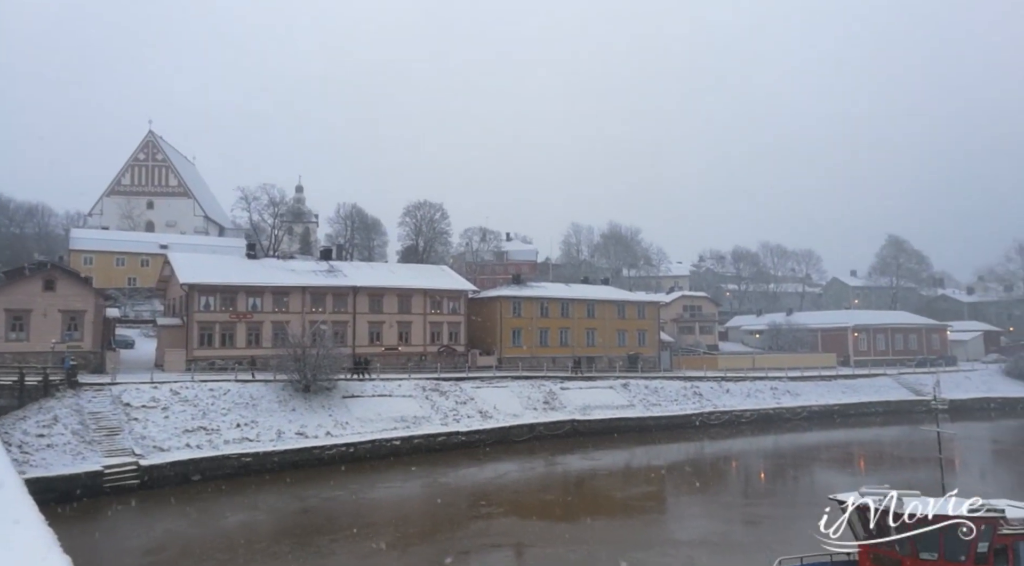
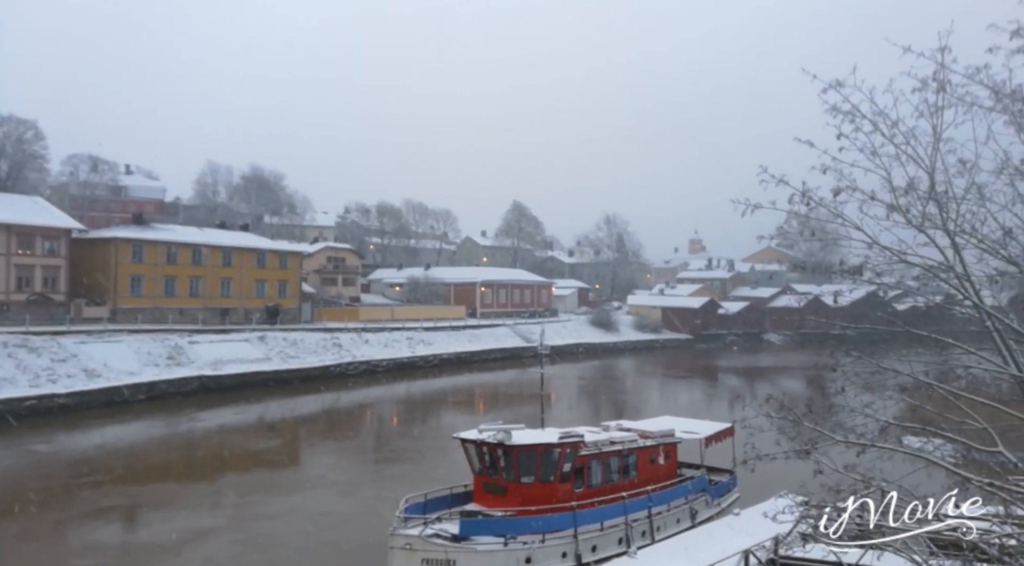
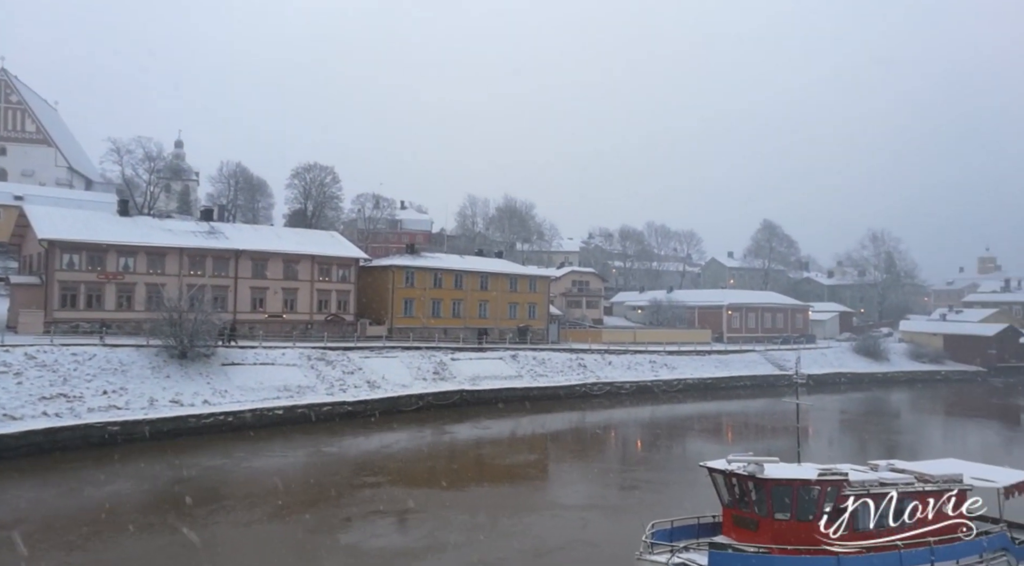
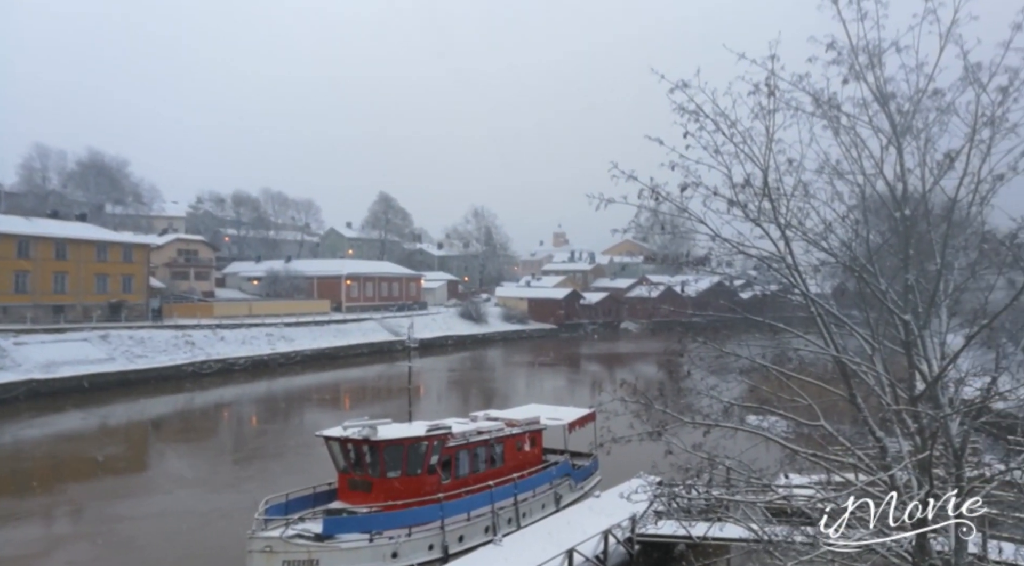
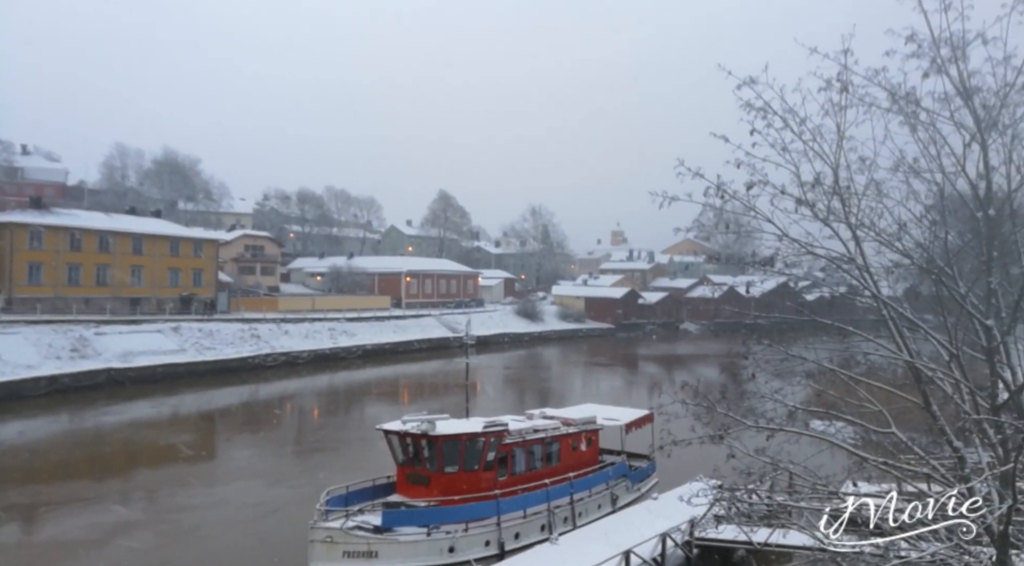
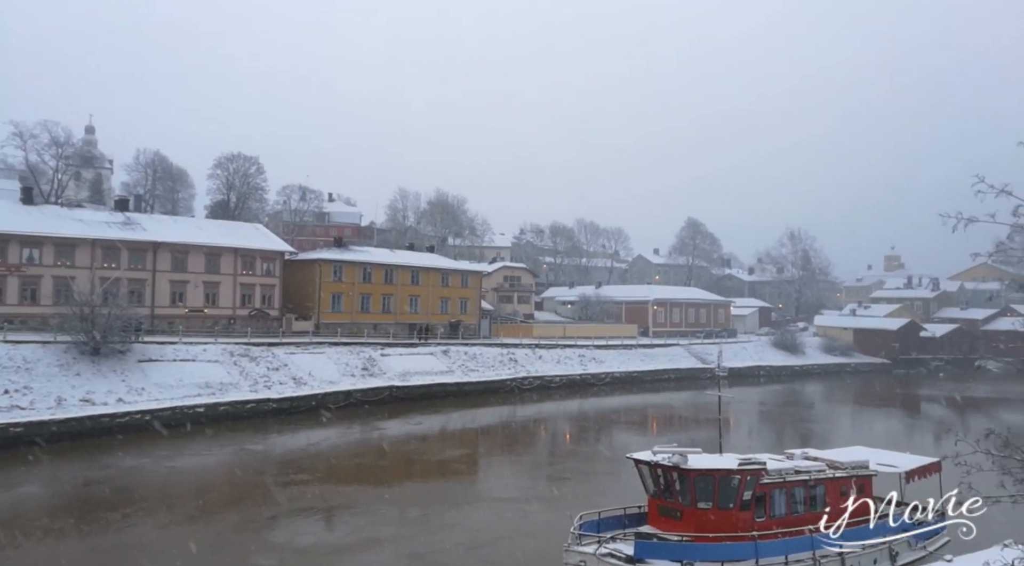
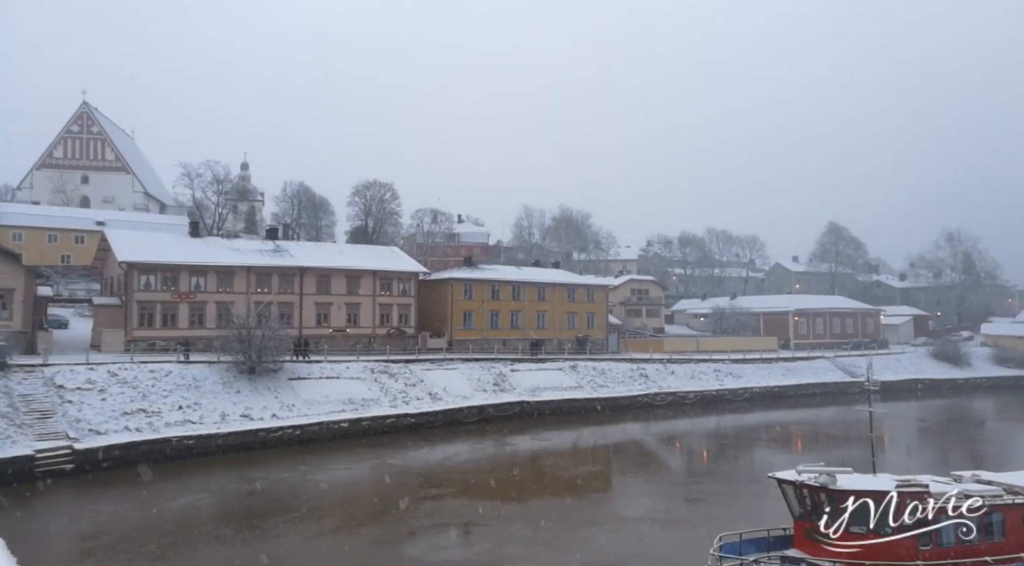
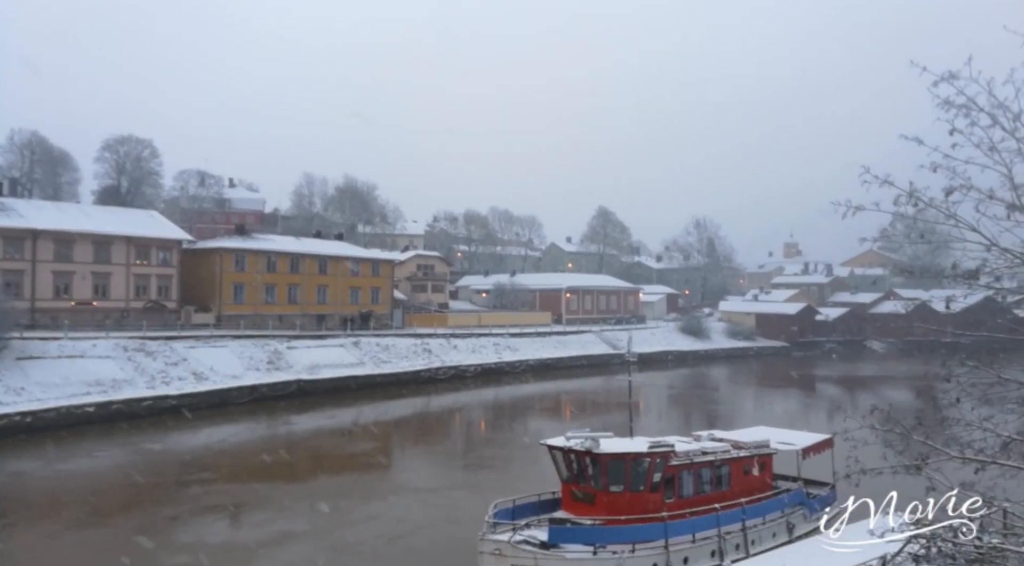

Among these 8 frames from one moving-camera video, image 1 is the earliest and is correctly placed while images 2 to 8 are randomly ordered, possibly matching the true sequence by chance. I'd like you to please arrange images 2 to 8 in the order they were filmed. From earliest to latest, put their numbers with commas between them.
7, 3, 6, 8, 2, 5, 4
